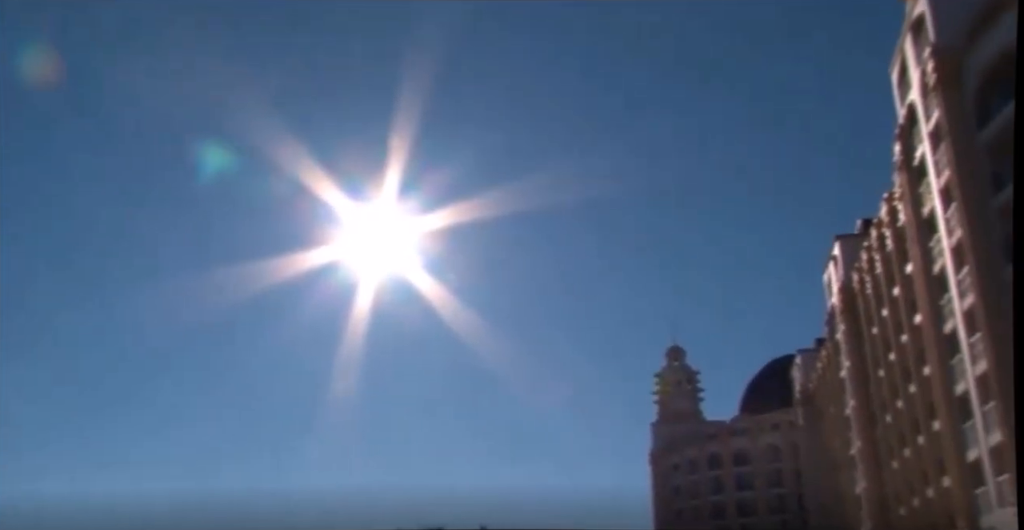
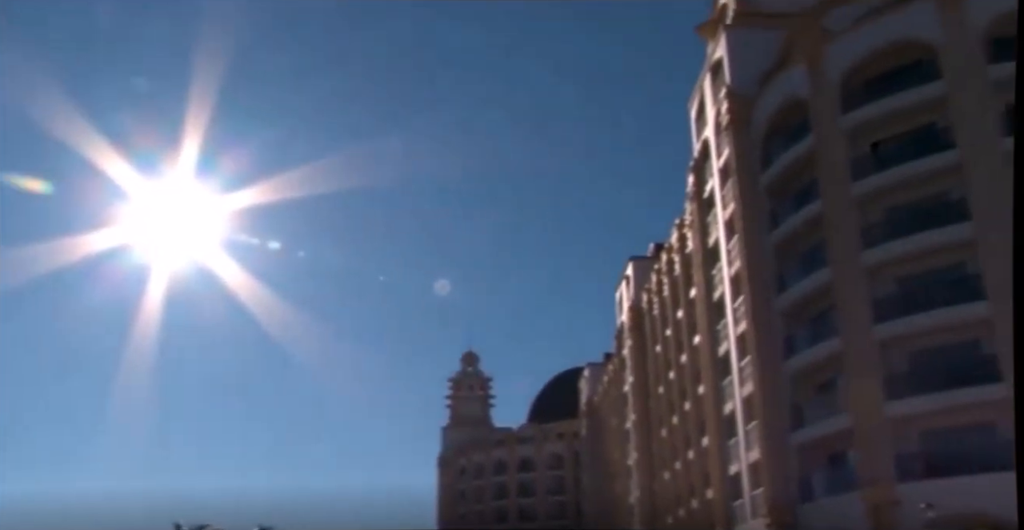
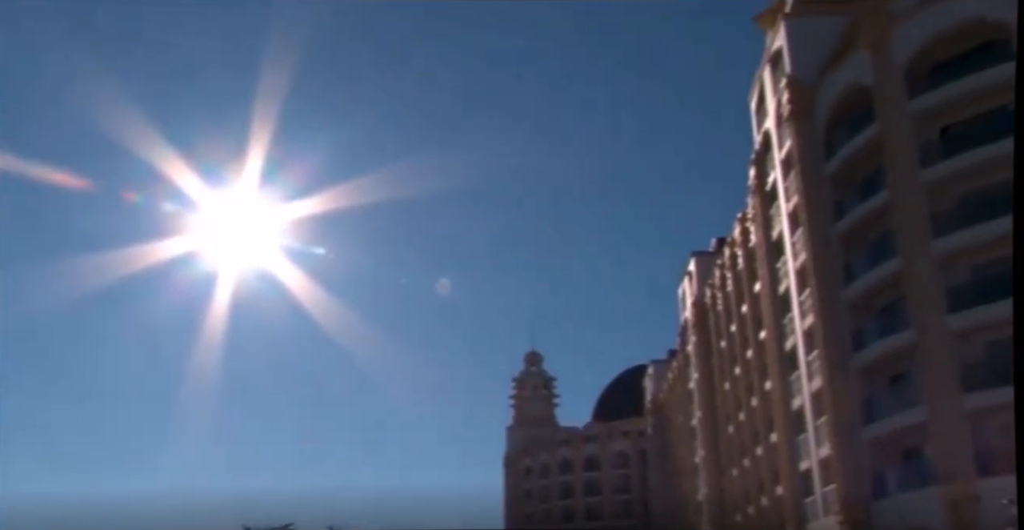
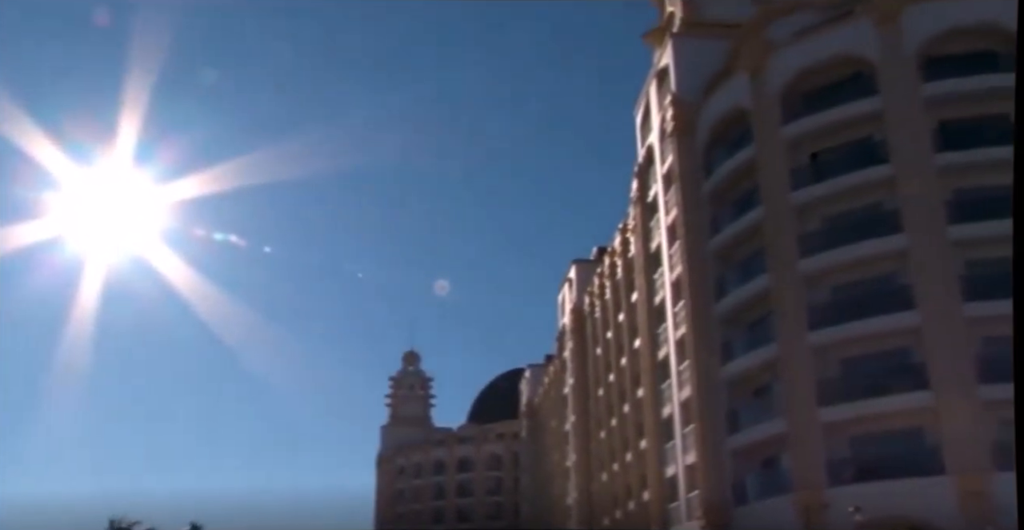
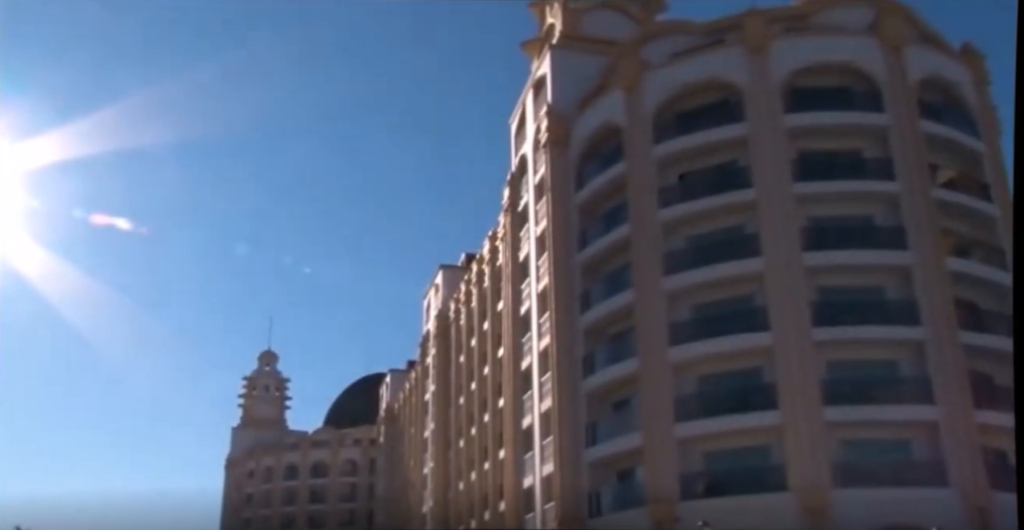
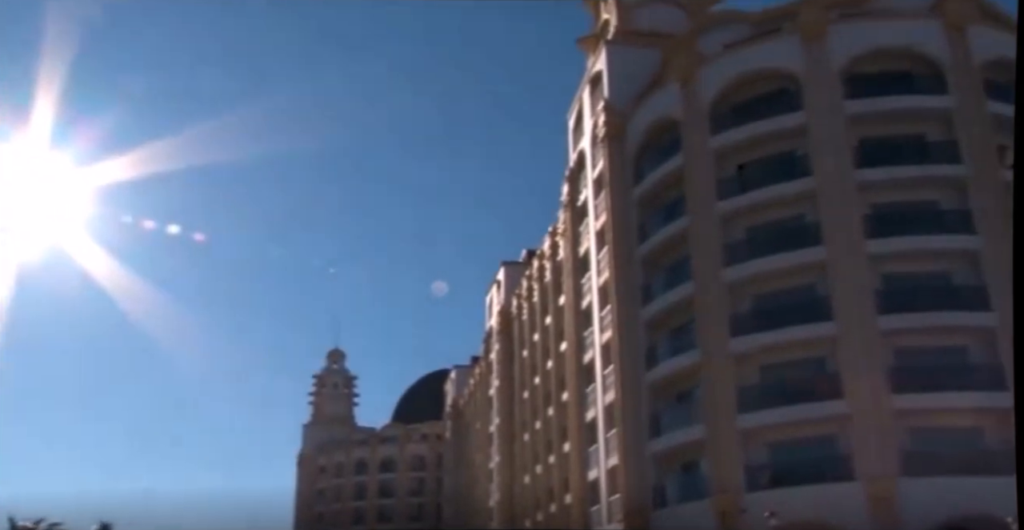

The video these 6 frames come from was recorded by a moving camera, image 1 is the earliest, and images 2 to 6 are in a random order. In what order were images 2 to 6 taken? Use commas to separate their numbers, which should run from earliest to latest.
3, 2, 4, 6, 5
